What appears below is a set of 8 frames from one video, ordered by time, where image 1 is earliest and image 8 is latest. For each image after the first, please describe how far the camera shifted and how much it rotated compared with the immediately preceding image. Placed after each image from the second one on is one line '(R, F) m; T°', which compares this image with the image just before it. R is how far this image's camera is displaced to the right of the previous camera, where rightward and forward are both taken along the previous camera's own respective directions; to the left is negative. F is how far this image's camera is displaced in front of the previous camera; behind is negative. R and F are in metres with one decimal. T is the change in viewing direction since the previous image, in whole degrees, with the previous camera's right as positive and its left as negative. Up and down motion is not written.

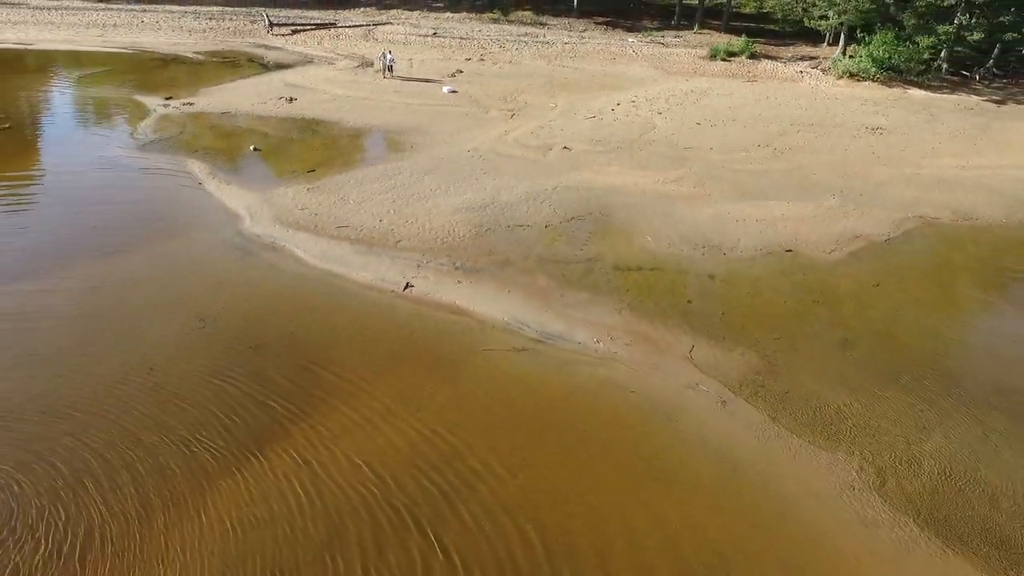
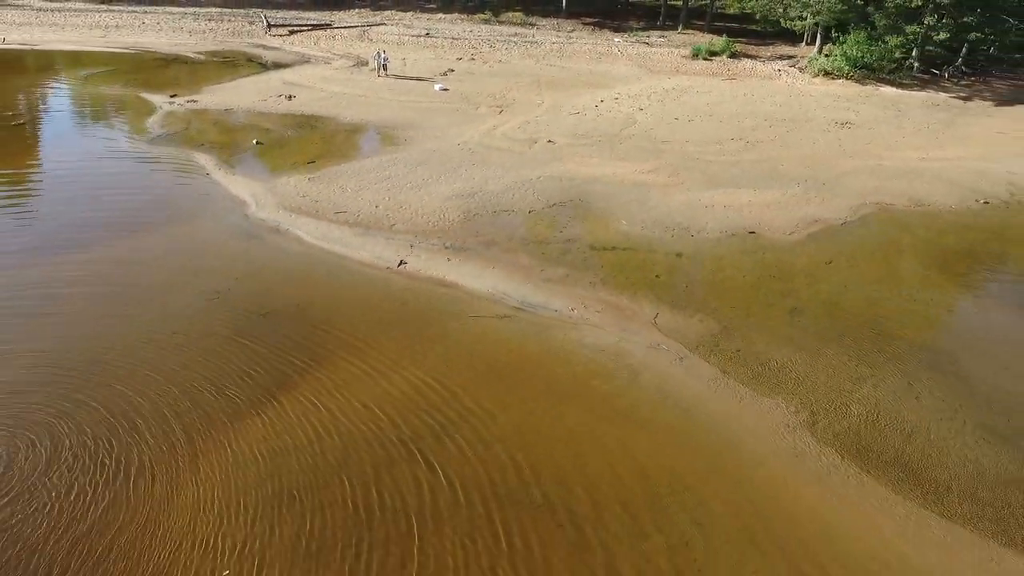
(+0.2, -1.1) m; 0°
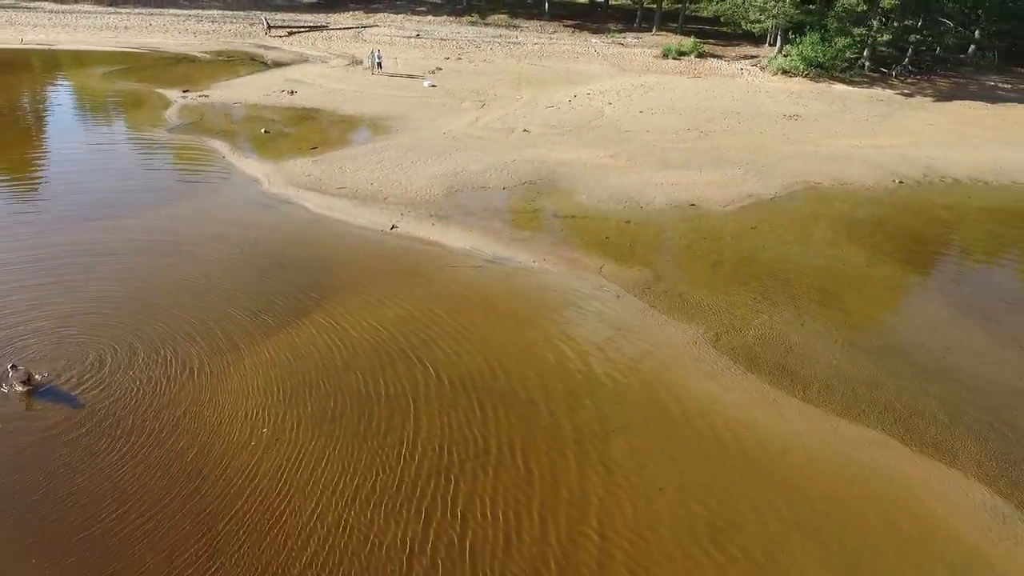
(+0.4, -2.3) m; 0°
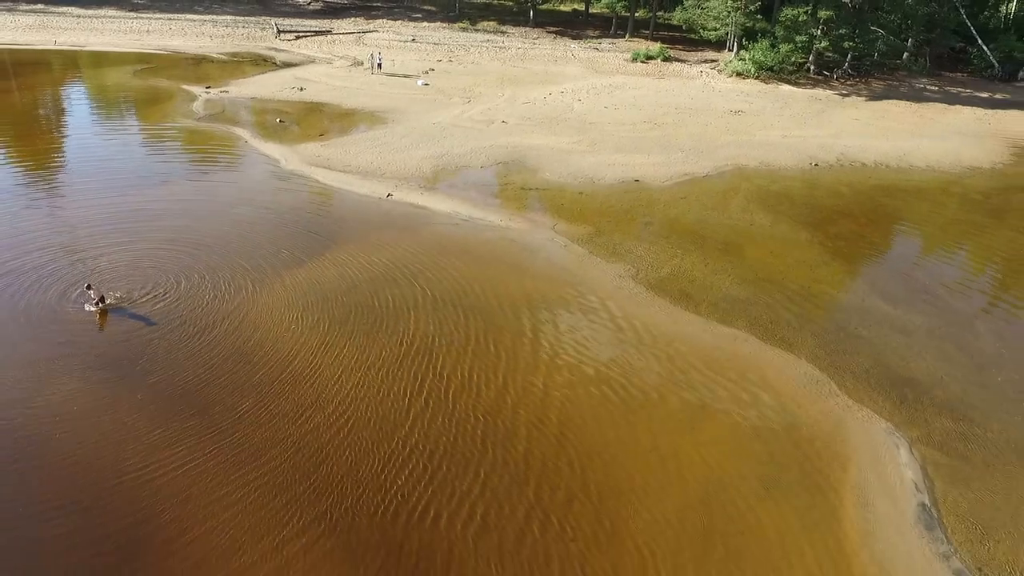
(+0.5, -3.4) m; 0°
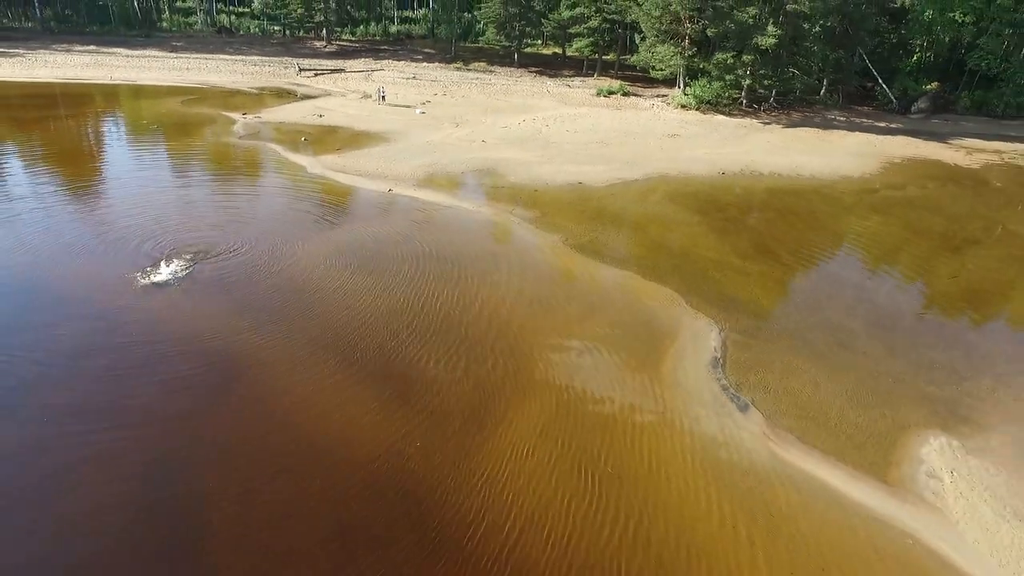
(+1.0, -5.6) m; 0°
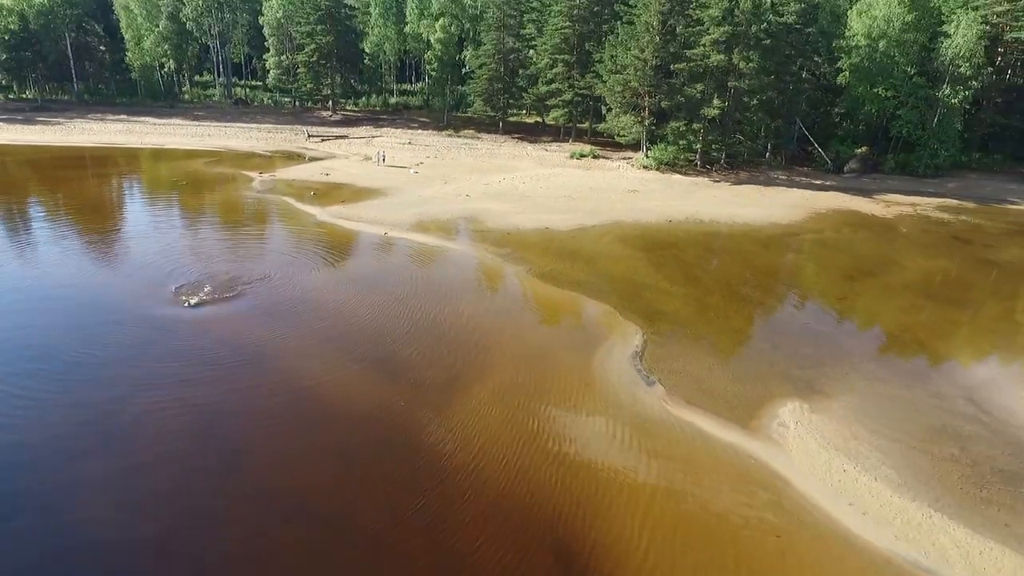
(+0.8, -4.2) m; 0°
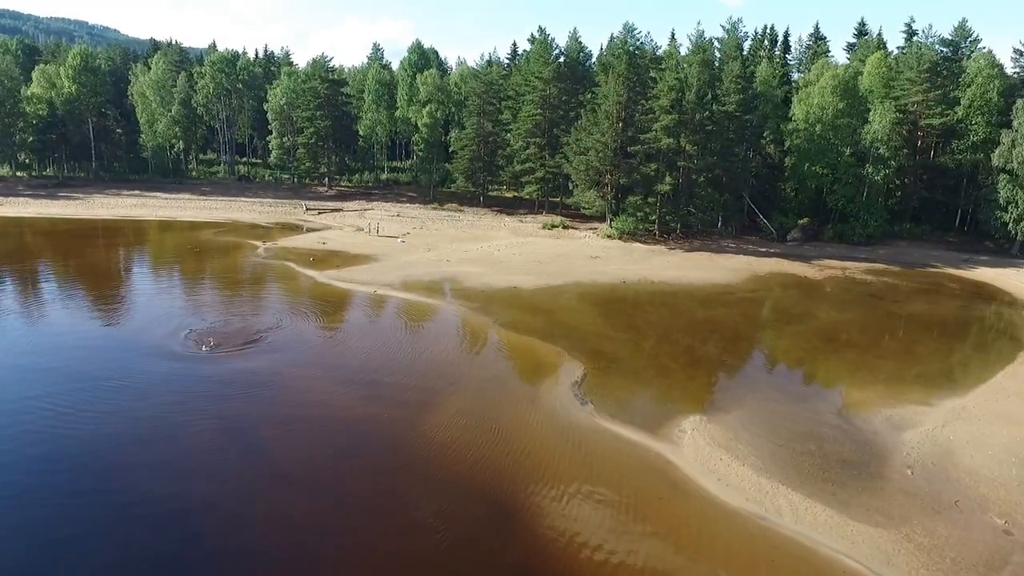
(+0.8, -4.1) m; +1°
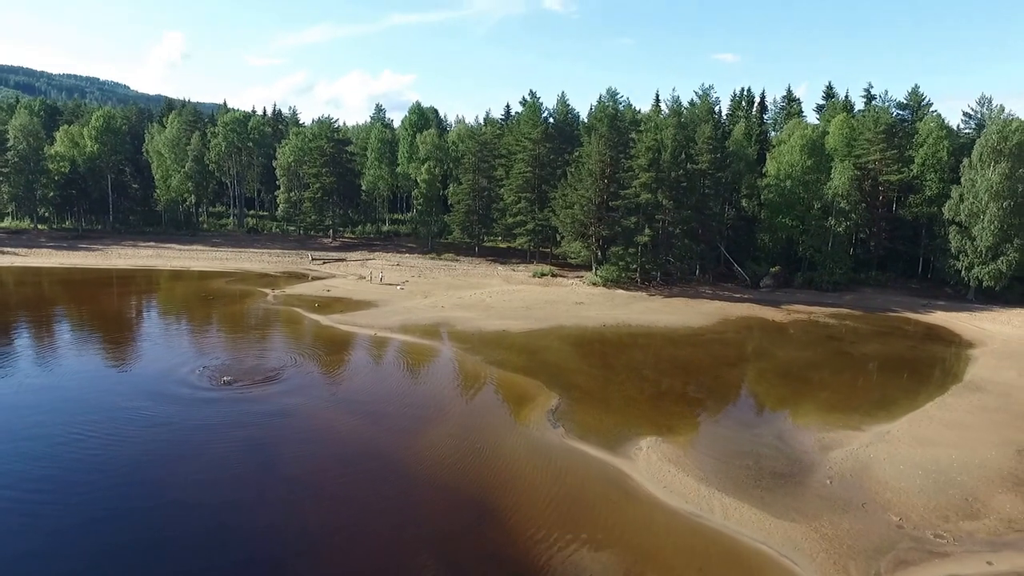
(+0.5, -3.2) m; 0°
